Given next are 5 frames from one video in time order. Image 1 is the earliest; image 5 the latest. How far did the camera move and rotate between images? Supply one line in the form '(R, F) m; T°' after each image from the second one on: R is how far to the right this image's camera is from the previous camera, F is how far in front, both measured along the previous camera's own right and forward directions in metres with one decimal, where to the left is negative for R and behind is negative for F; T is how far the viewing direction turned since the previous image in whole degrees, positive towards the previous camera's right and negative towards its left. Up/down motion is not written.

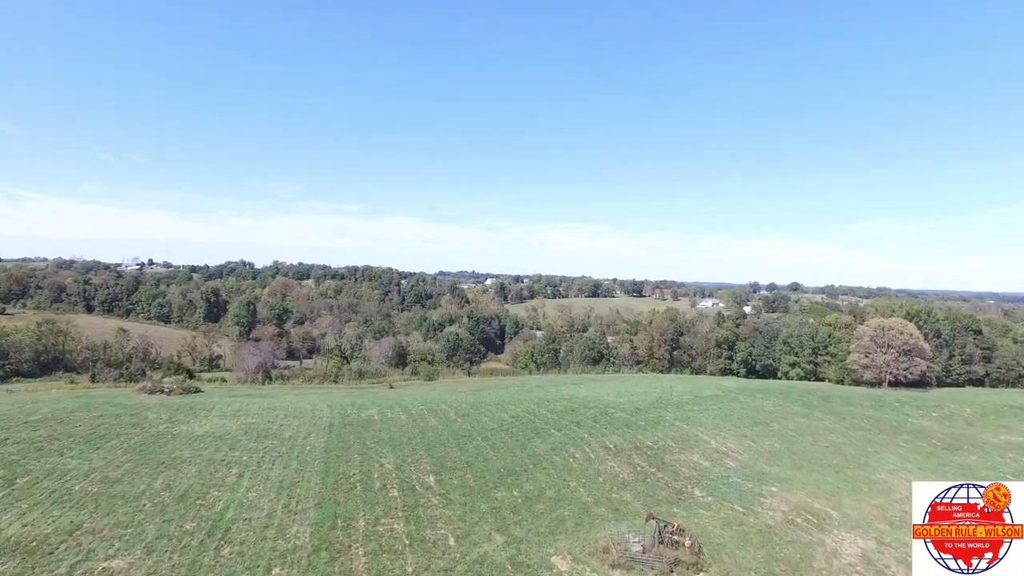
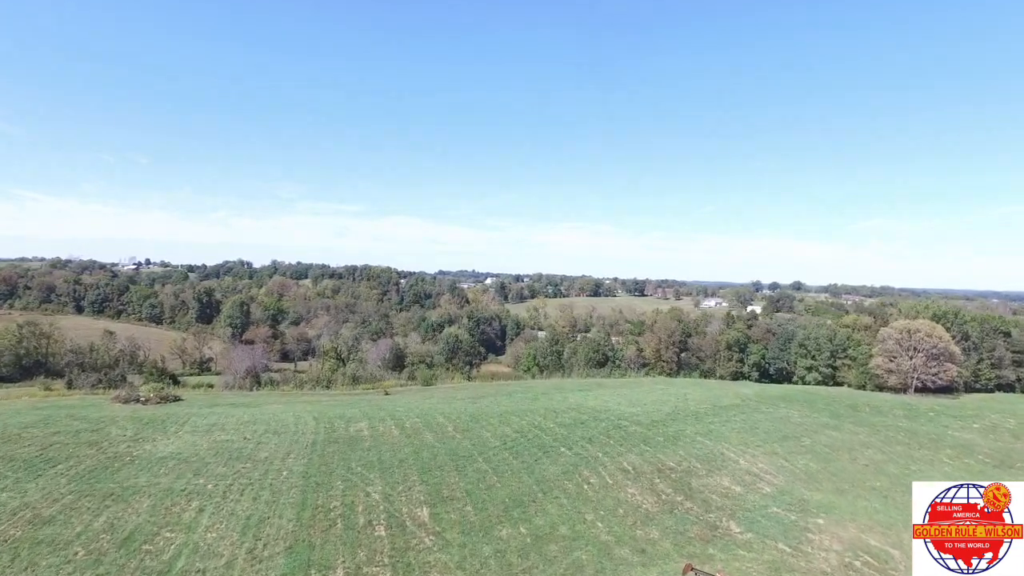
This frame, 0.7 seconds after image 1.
(-0.2, +2.4) m; 0°
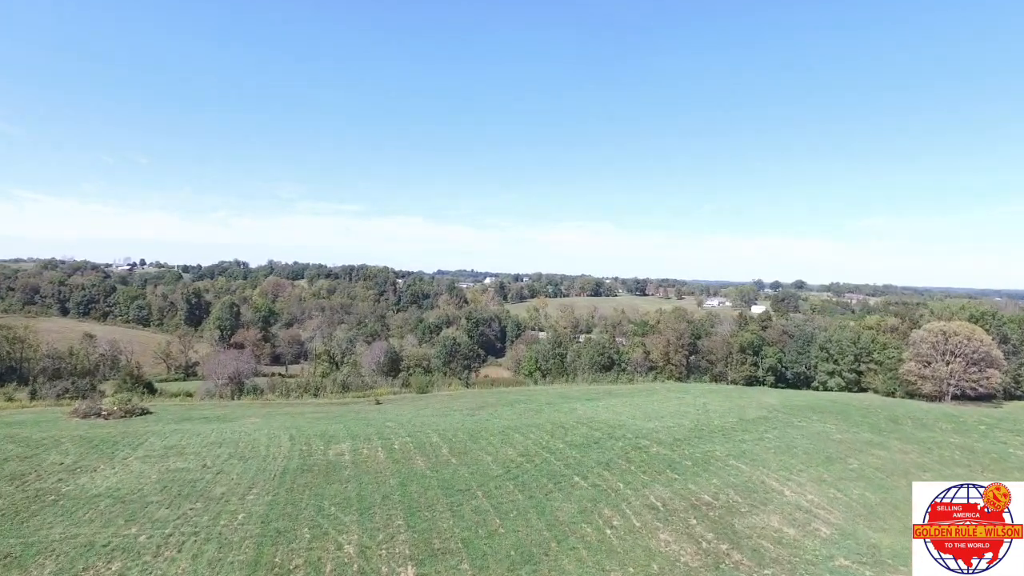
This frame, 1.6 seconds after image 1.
(-0.2, +3.0) m; 0°
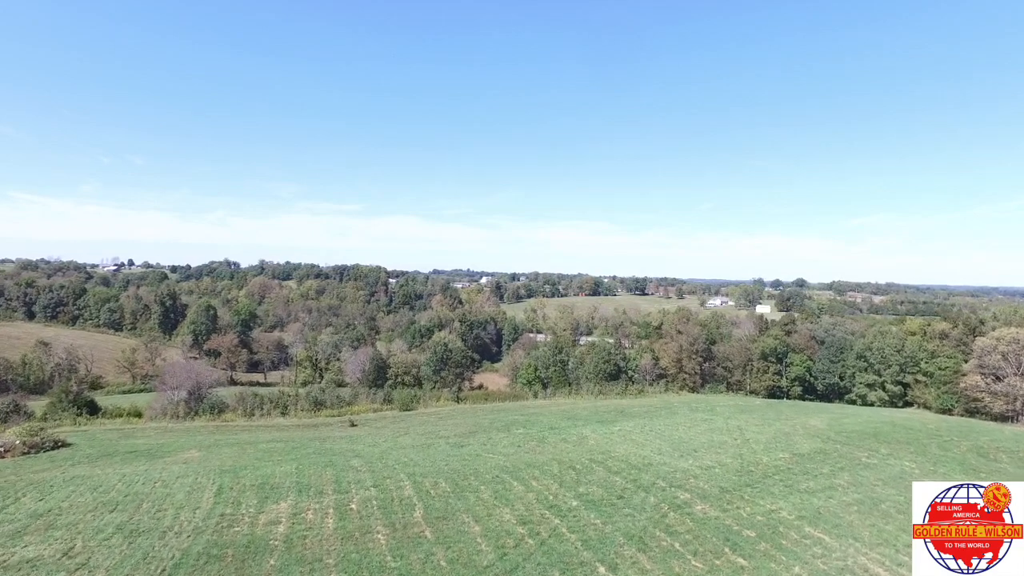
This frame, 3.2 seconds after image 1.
(0.0, +5.3) m; 0°
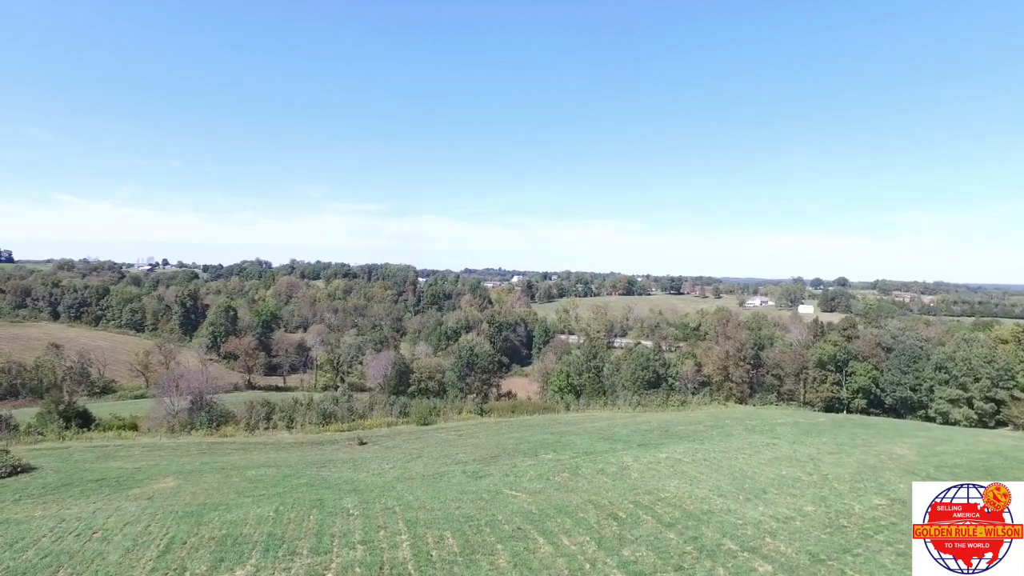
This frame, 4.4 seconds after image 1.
(+0.1, +3.9) m; -3°
